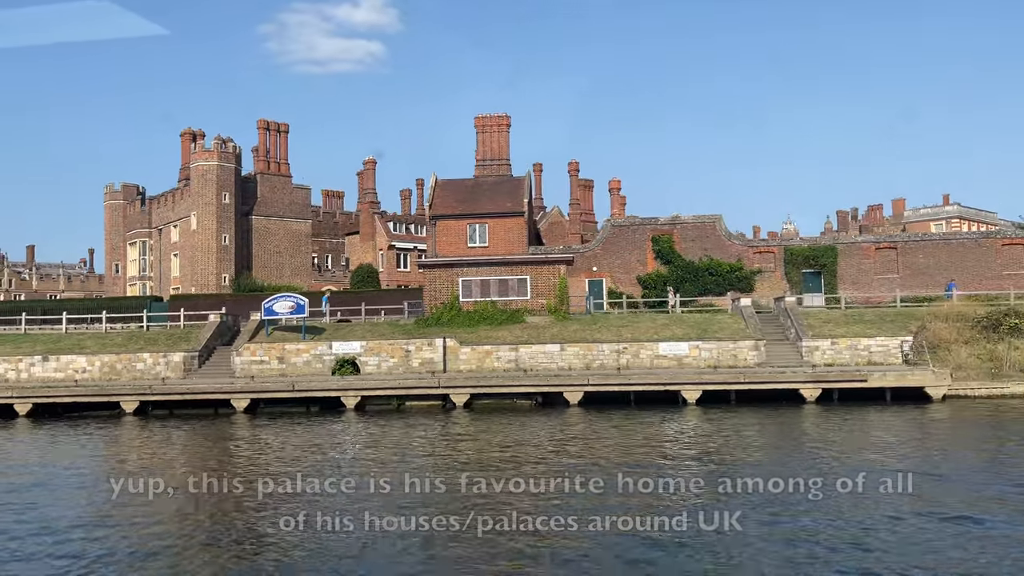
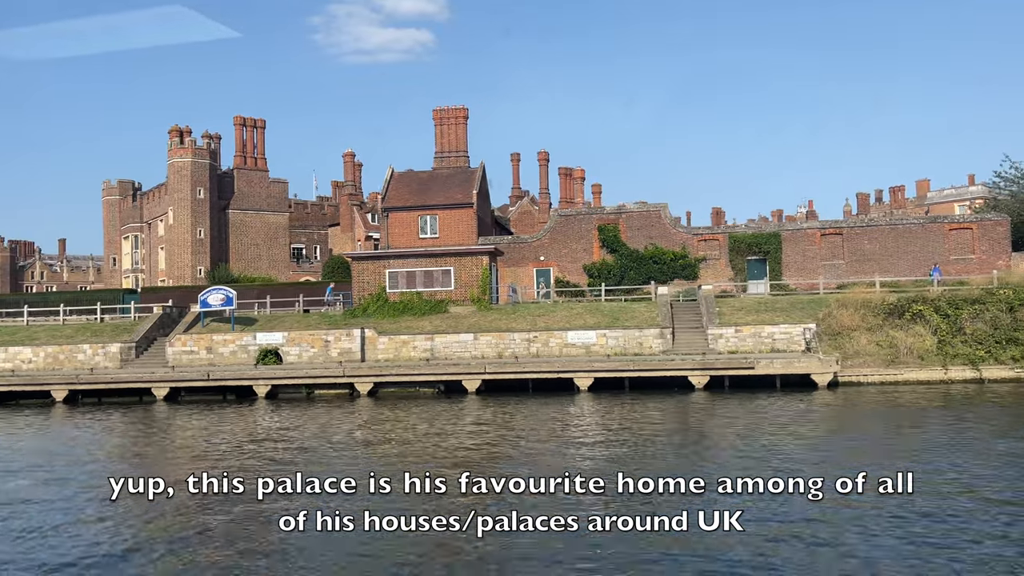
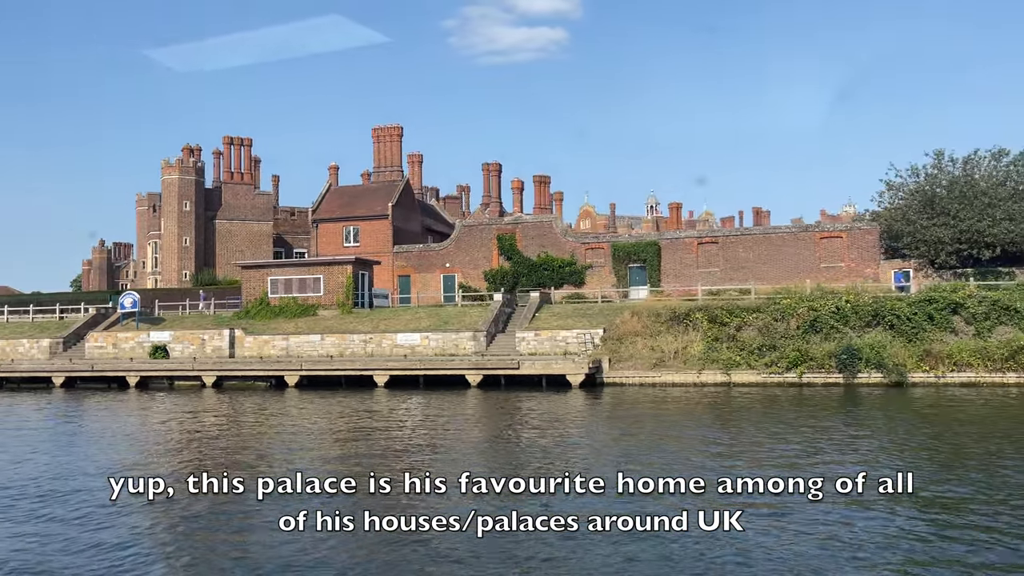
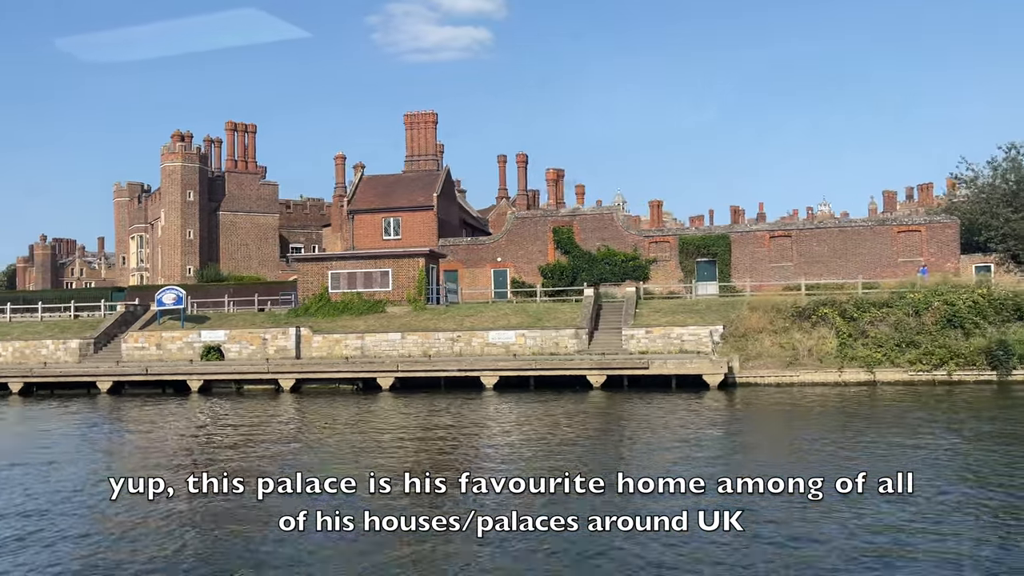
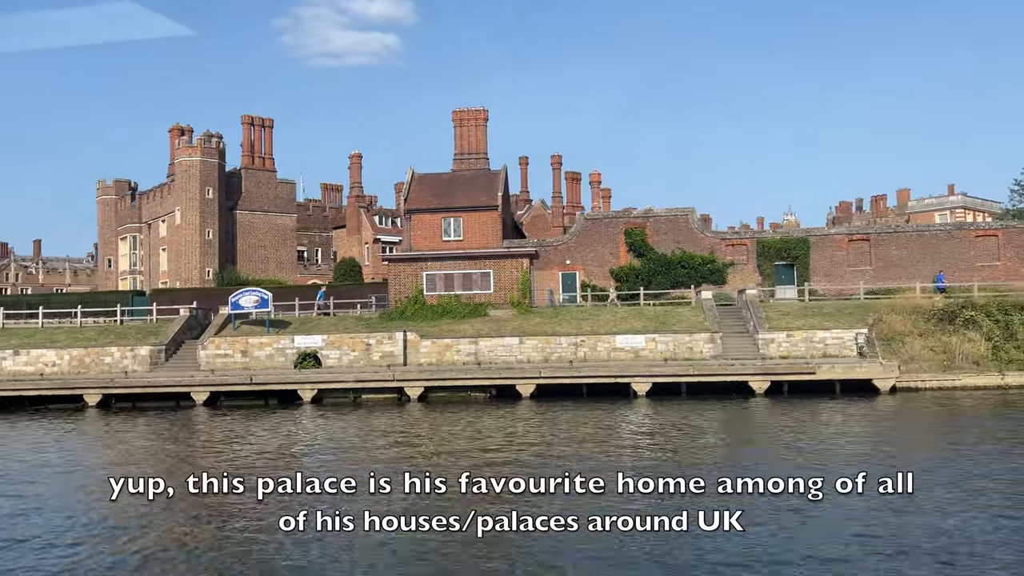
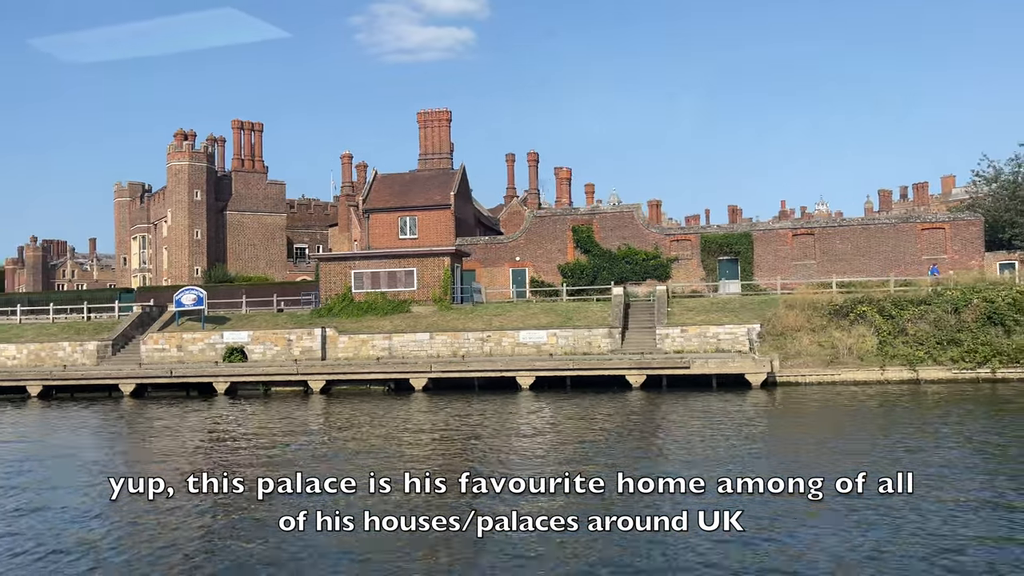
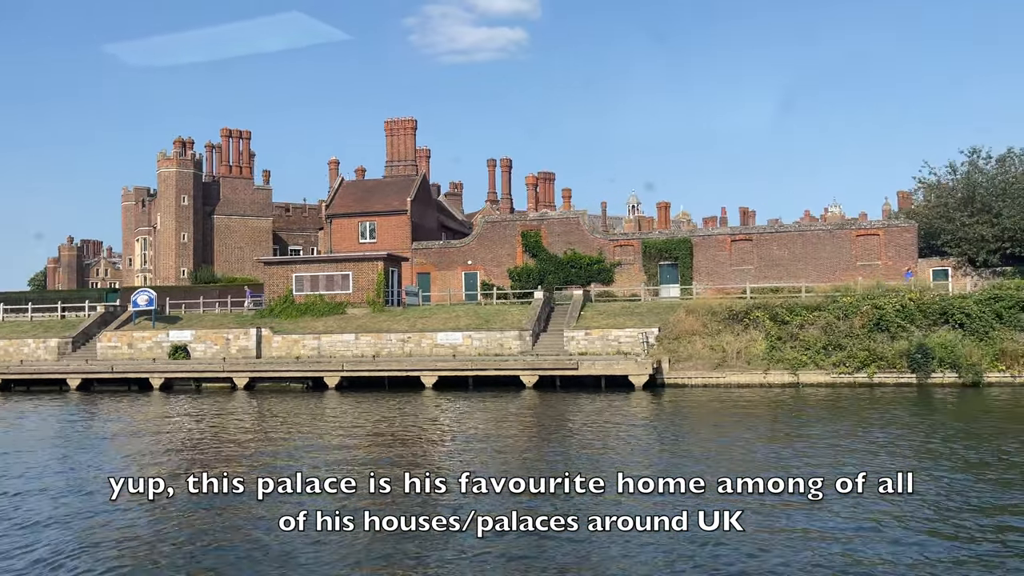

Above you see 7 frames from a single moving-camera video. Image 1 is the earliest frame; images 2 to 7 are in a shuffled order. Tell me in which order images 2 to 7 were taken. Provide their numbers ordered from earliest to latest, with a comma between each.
5, 2, 6, 4, 7, 3
